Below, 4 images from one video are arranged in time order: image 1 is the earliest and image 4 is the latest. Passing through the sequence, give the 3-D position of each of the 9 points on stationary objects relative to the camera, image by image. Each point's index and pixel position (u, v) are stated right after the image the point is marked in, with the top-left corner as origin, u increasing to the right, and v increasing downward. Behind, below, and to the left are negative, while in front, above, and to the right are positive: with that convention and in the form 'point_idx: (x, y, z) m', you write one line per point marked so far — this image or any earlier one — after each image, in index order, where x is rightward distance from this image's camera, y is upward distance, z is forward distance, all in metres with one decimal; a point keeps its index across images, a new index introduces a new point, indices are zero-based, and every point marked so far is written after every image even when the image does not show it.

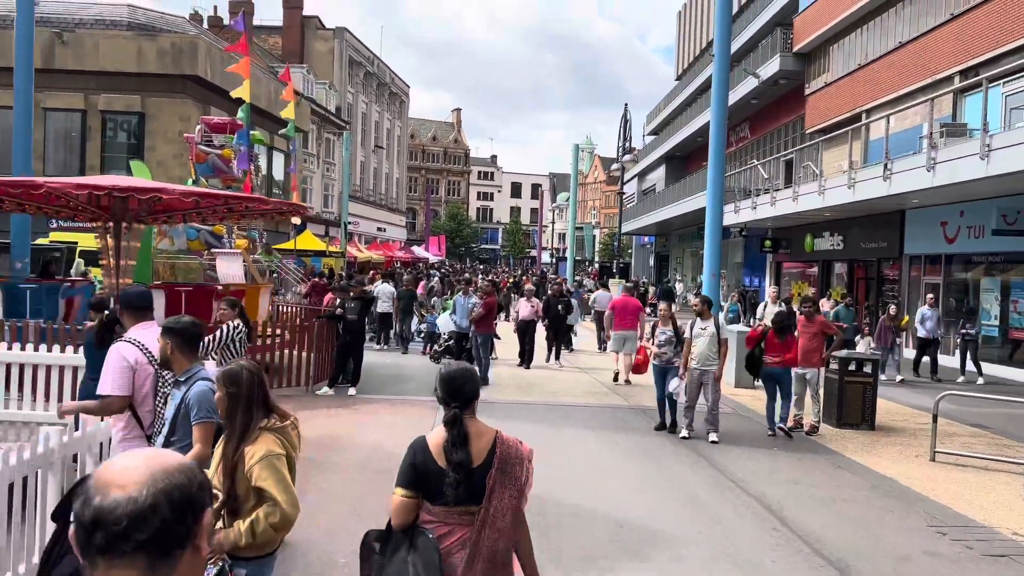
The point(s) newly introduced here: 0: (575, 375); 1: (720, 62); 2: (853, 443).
0: (+1.1, -1.5, +12.9) m
1: (+4.2, +4.5, +15.4) m
2: (+4.0, -1.8, +8.9) m
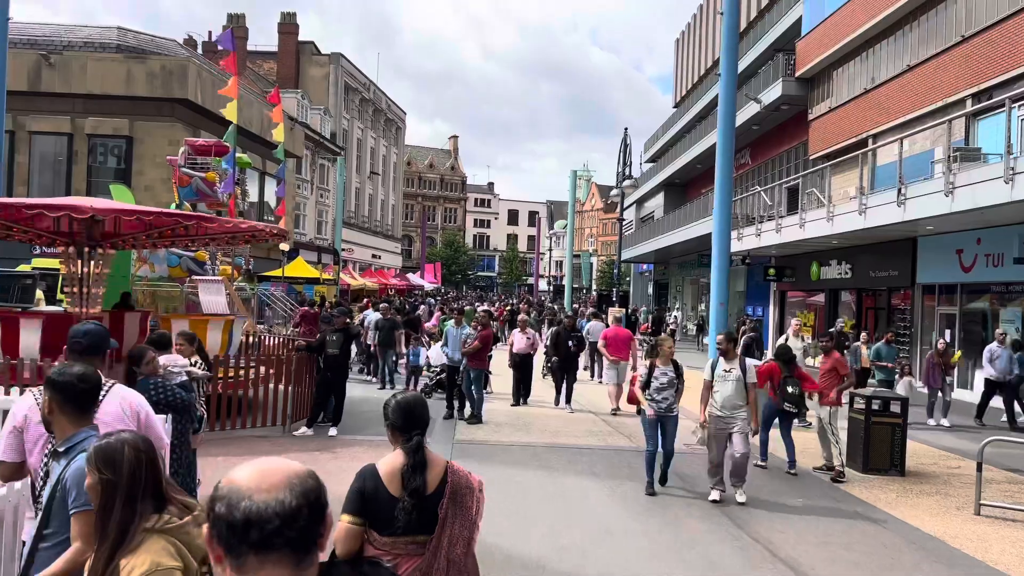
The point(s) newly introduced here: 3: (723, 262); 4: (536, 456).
0: (+1.0, -2.0, +12.0) m
1: (+4.2, +4.0, +14.8) m
2: (+4.0, -2.2, +8.1) m
3: (+4.1, +0.5, +14.6) m
4: (+0.3, -1.9, +8.7) m
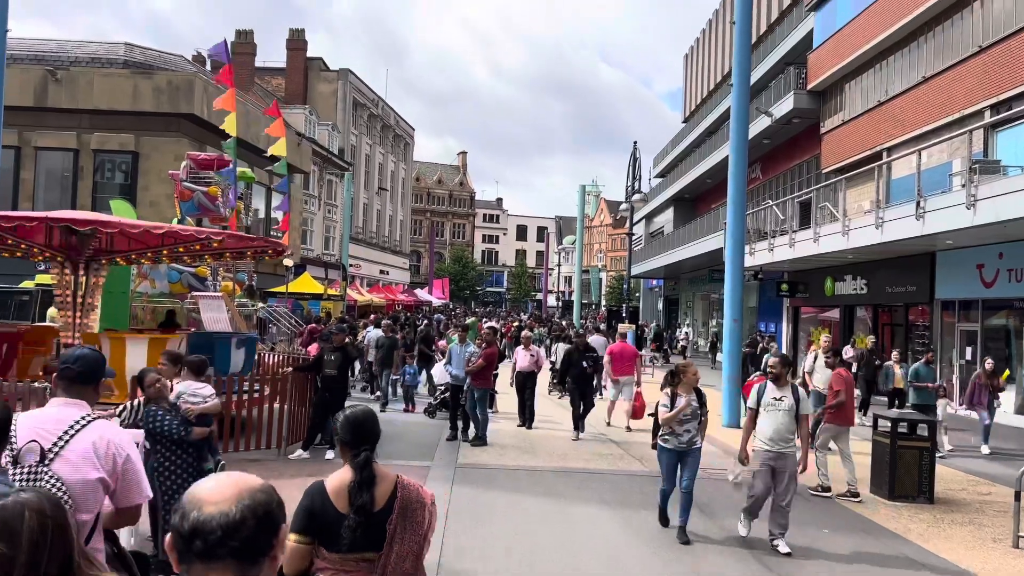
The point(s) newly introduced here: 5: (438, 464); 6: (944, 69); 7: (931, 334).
0: (+1.1, -2.2, +11.6) m
1: (+4.3, +3.7, +14.4) m
2: (+4.0, -2.3, +7.6) m
3: (+4.2, +0.2, +14.2) m
4: (+0.3, -2.1, +8.2) m
5: (-0.8, -2.0, +8.7) m
6: (+11.2, +5.7, +19.7) m
7: (+10.1, -1.1, +18.4) m
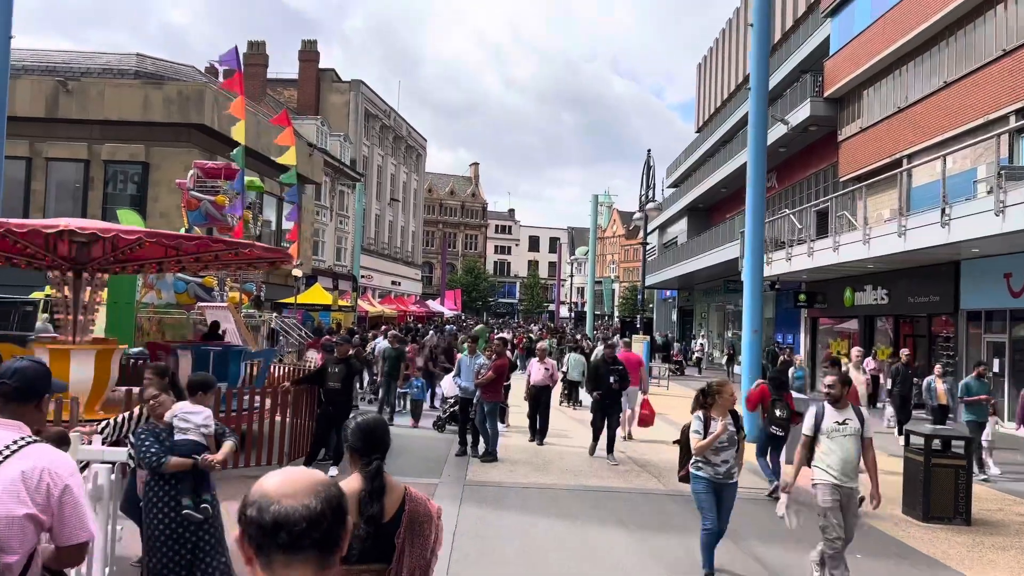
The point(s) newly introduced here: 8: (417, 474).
0: (+1.3, -2.4, +11.2) m
1: (+4.5, +3.5, +14.0) m
2: (+4.1, -2.4, +7.1) m
3: (+4.4, 0.0, +13.8) m
4: (+0.4, -2.2, +7.8) m
5: (-0.7, -2.1, +8.3) m
6: (+11.5, +5.4, +19.2) m
7: (+10.4, -1.3, +17.8) m
8: (-1.1, -2.1, +8.7) m
